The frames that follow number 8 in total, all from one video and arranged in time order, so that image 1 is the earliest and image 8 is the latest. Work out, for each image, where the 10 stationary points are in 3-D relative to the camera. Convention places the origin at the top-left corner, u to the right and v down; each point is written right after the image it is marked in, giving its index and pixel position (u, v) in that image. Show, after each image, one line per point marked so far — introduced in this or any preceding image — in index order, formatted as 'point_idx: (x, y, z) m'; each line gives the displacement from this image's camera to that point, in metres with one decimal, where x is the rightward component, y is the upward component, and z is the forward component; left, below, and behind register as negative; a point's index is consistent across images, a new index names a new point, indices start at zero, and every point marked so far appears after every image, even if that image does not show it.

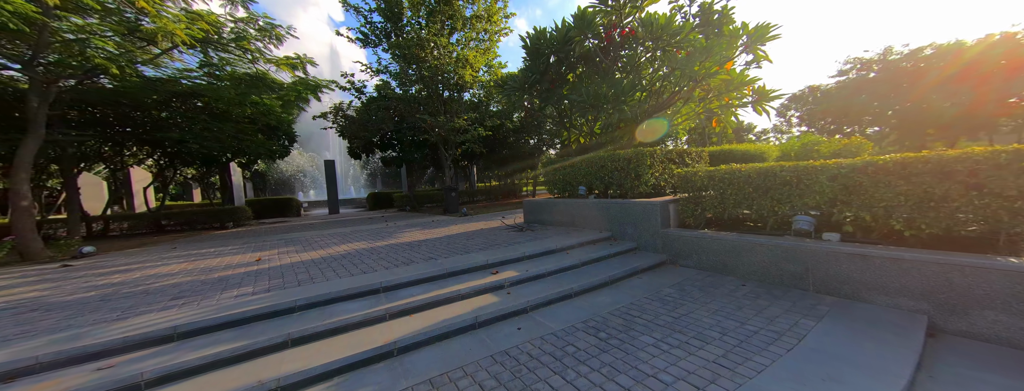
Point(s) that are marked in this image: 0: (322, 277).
0: (-2.2, -0.9, +3.5) m
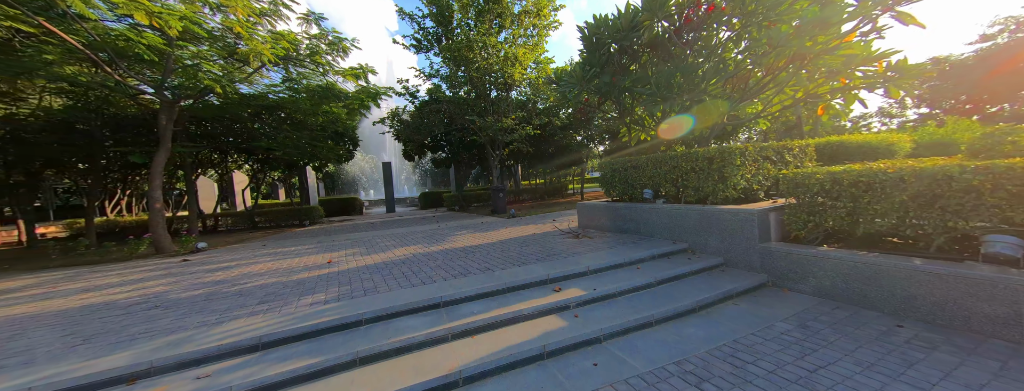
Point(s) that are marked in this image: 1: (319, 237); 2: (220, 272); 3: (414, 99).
0: (-1.5, -1.1, +3.5) m
1: (-6.1, -1.3, +9.5) m
2: (-5.4, -1.3, +5.6) m
3: (-4.6, +4.4, +14.1) m
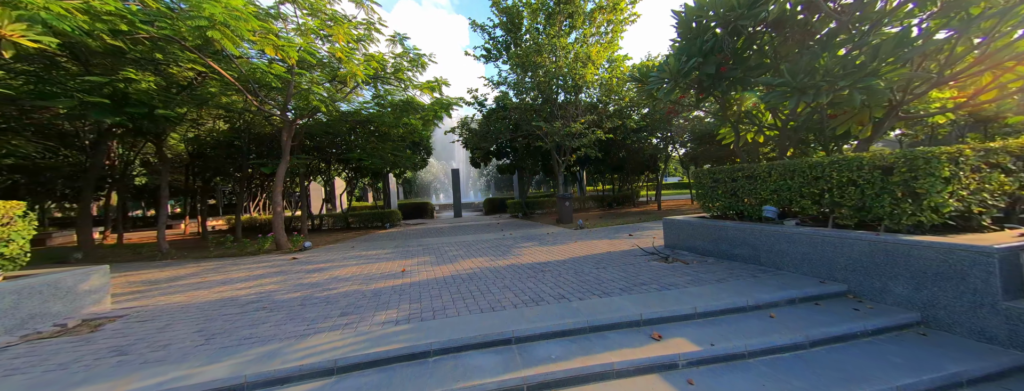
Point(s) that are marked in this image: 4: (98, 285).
0: (-0.6, -1.2, +3.3) m
1: (-3.9, -1.6, +10.1) m
2: (-4.0, -1.5, +6.2) m
3: (-1.4, +4.1, +14.4) m
4: (-5.9, -1.3, +4.5) m
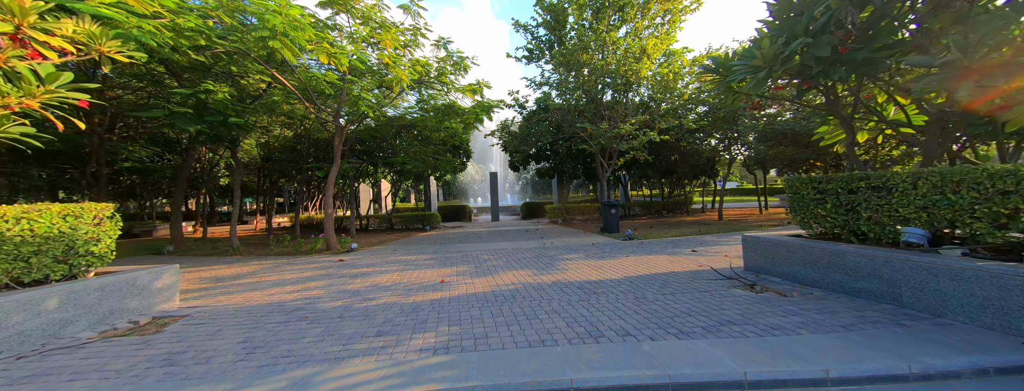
0: (-0.1, -1.3, +2.9) m
1: (-2.6, -1.7, +10.0) m
2: (-3.2, -1.6, +6.2) m
3: (+0.5, +3.9, +14.0) m
4: (-5.2, -1.3, +4.7) m
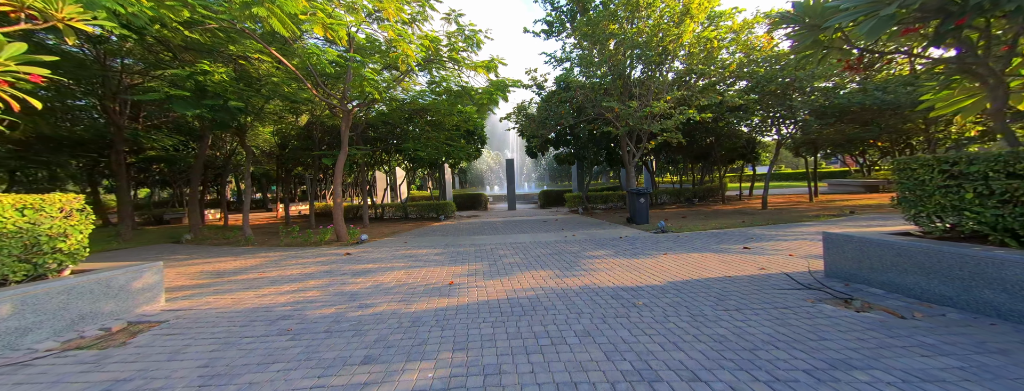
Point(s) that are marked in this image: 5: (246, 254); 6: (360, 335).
0: (0.0, -1.3, +2.2) m
1: (-2.0, -1.3, +9.4) m
2: (-2.8, -1.4, +5.6) m
3: (+1.3, +4.4, +13.0) m
4: (-5.0, -1.2, +4.2) m
5: (-6.6, -1.5, +7.6) m
6: (-1.5, -1.4, +3.1) m
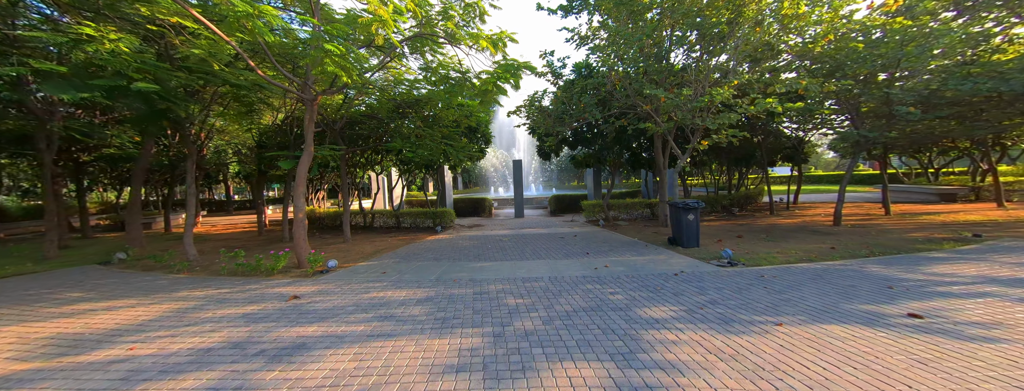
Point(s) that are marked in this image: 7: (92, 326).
0: (+0.2, -1.6, 0.0) m
1: (-1.7, -1.6, +7.3) m
2: (-2.6, -1.7, +3.6) m
3: (+1.7, +4.1, +10.8) m
4: (-4.8, -1.5, +2.2) m
5: (-6.3, -1.8, +5.6) m
6: (-1.3, -1.7, +1.0) m
7: (-5.6, -1.8, +4.1) m
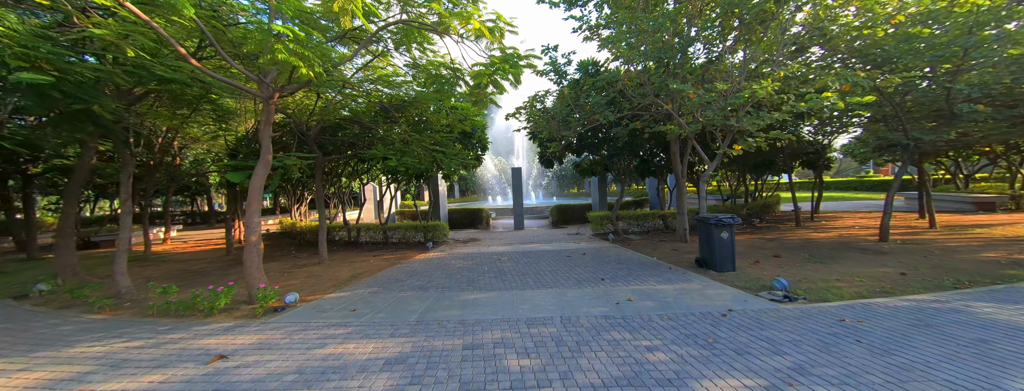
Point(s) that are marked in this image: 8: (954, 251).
0: (+0.3, -1.8, -1.2) m
1: (-1.7, -2.0, +6.1) m
2: (-2.6, -2.0, +2.3) m
3: (+1.7, +3.7, +9.7) m
4: (-4.7, -1.8, +0.9) m
5: (-6.3, -2.1, +4.3) m
6: (-1.3, -1.9, -0.3) m
7: (-5.5, -2.0, +2.8) m
8: (+10.3, -1.2, +7.2) m
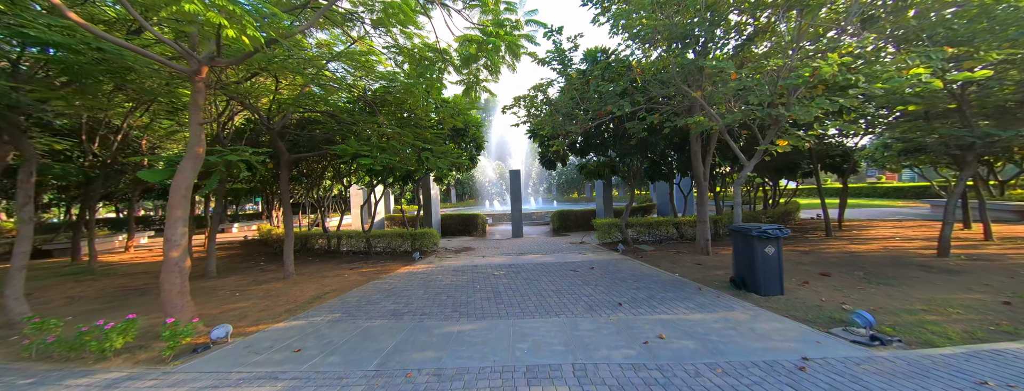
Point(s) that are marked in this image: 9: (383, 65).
0: (+0.2, -1.7, -2.5) m
1: (-1.8, -2.0, +4.8) m
2: (-2.6, -2.0, +1.0) m
3: (+1.6, +3.6, +8.5) m
4: (-4.8, -1.7, -0.4) m
5: (-6.3, -2.1, +3.0) m
6: (-1.3, -1.9, -1.6) m
7: (-5.6, -2.0, +1.5) m
8: (+10.2, -1.4, +5.9) m
9: (-3.4, +3.2, +7.5) m
